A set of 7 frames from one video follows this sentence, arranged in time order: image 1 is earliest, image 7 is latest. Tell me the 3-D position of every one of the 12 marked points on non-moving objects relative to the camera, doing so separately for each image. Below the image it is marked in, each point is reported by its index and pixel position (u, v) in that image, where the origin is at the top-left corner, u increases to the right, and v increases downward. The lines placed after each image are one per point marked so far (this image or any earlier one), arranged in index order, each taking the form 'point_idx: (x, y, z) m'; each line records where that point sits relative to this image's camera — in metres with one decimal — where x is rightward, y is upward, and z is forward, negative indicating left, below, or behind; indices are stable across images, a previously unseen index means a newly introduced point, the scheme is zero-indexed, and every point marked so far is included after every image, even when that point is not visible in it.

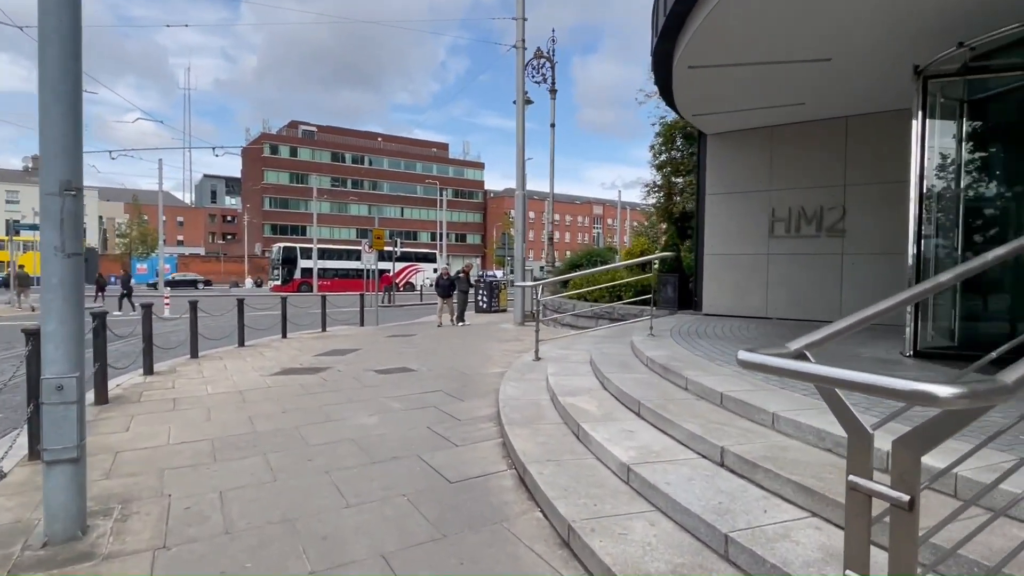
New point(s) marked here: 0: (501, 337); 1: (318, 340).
0: (-0.3, -1.0, +11.9) m
1: (-4.5, -1.2, +13.4) m
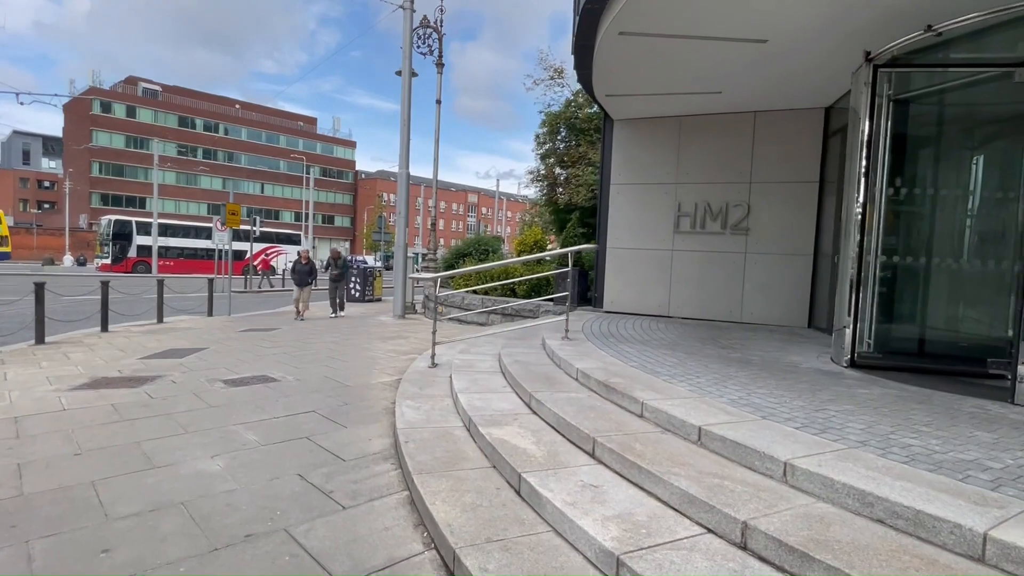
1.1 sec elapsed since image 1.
0: (-2.4, -0.8, +10.4) m
1: (-6.8, -0.9, +11.0) m
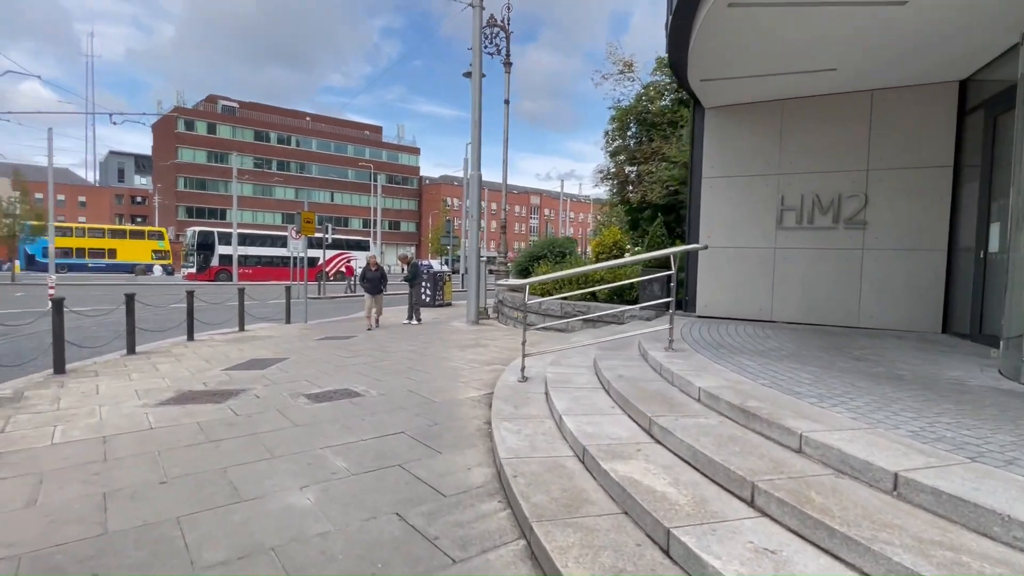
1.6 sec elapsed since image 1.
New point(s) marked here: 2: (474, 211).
0: (-0.9, -0.9, +10.0) m
1: (-5.3, -1.1, +11.1) m
2: (-0.9, +1.8, +13.9) m
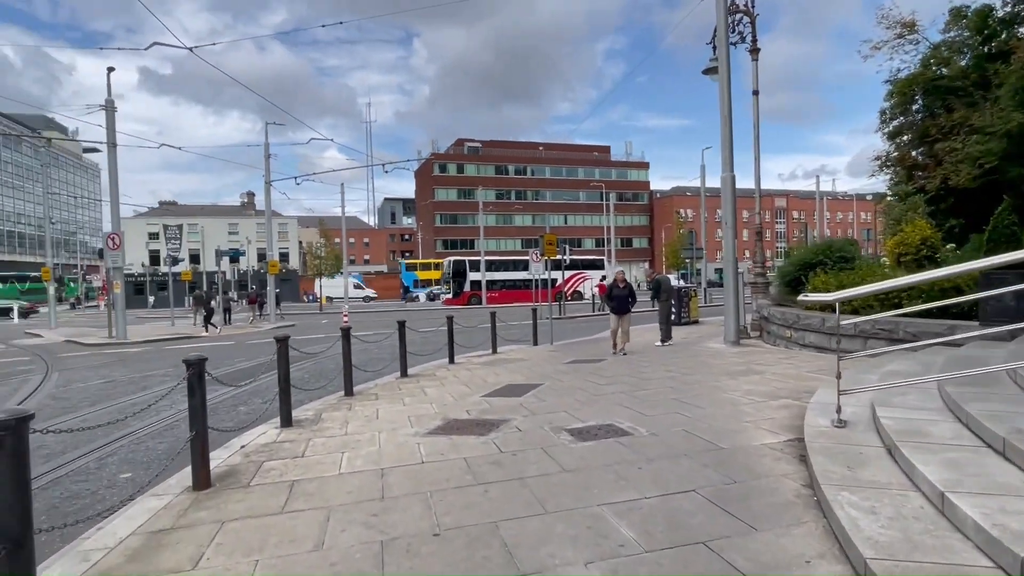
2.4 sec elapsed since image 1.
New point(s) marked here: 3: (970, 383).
0: (+3.2, -1.2, +8.7) m
1: (-0.5, -1.5, +11.4) m
2: (+4.6, +1.5, +12.4) m
3: (+3.8, -0.8, +4.8) m
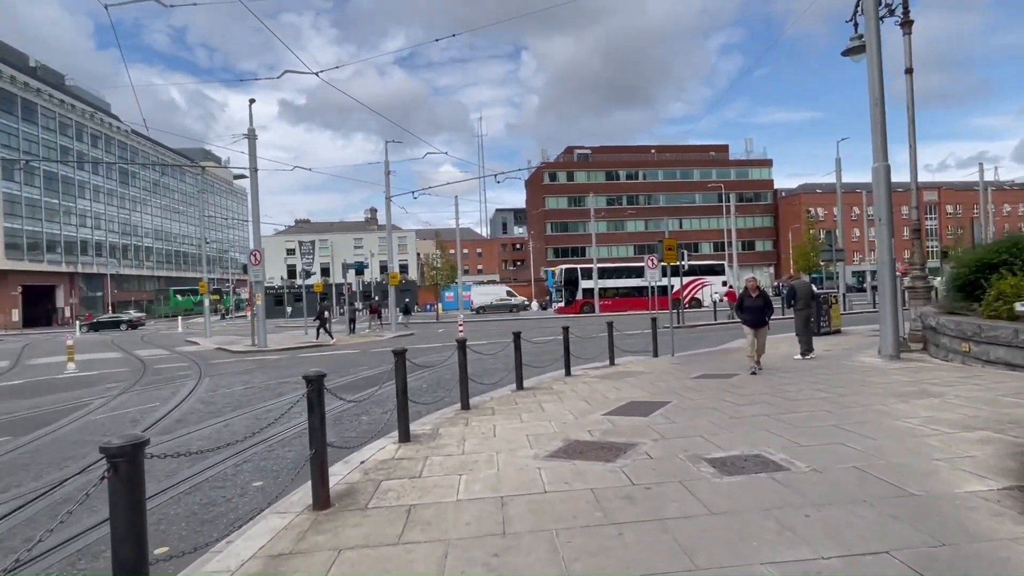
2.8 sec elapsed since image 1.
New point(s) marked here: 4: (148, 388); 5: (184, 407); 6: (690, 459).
0: (+4.8, -1.3, +7.4) m
1: (+1.8, -1.7, +10.8) m
2: (+6.9, +1.4, +10.8) m
3: (+4.7, -0.8, +3.5) m
4: (-9.4, -2.6, +14.9) m
5: (-6.6, -2.4, +11.7) m
6: (+1.5, -1.4, +4.9) m
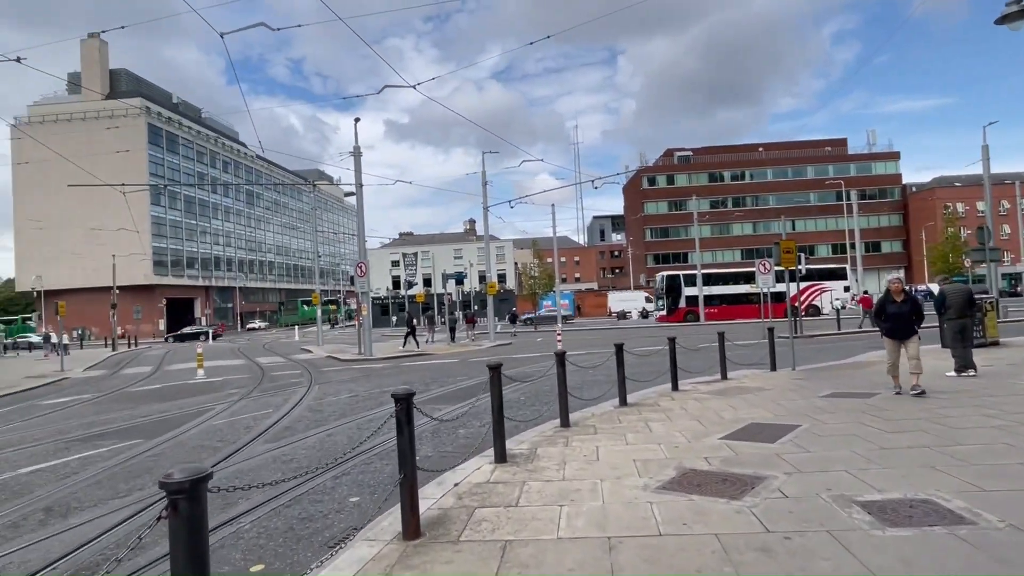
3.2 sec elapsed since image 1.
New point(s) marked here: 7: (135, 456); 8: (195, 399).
0: (+6.0, -1.3, +6.0) m
1: (+3.5, -1.8, +9.8) m
2: (+8.6, +1.3, +9.1) m
3: (+5.2, -0.8, +2.2) m
4: (-6.8, -2.9, +15.7) m
5: (-4.6, -2.7, +12.1) m
6: (+2.3, -1.5, +4.1) m
7: (-5.9, -2.6, +9.1) m
8: (-8.4, -2.9, +15.4) m
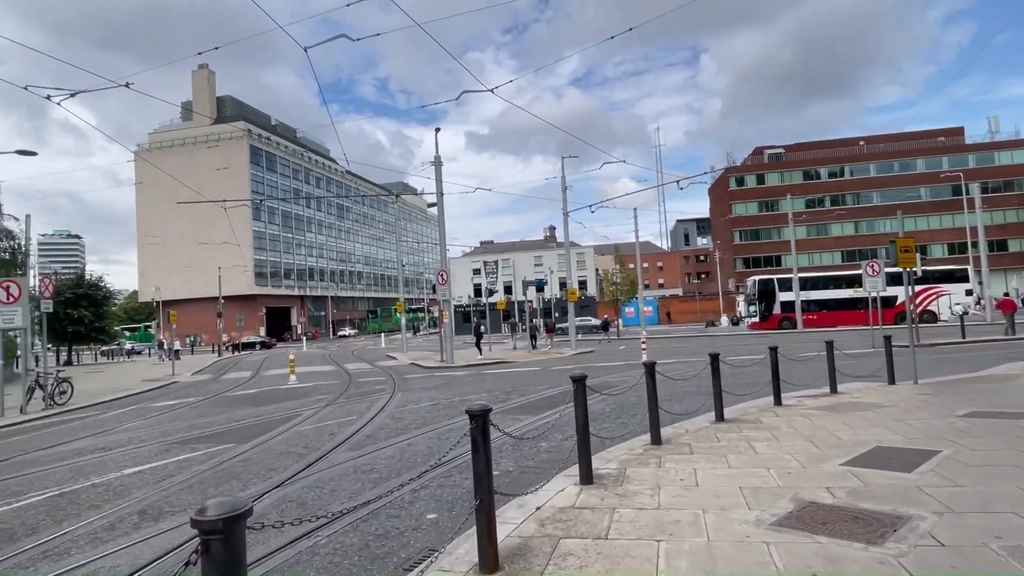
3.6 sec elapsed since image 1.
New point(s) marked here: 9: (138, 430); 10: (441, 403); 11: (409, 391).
0: (+6.7, -1.3, +4.7) m
1: (+4.8, -1.9, +8.7) m
2: (+9.7, +1.3, +7.3) m
3: (+5.4, -0.7, +1.0) m
4: (-4.5, -3.1, +16.0) m
5: (-2.9, -2.8, +12.2) m
6: (+2.8, -1.5, +3.3) m
7: (-4.6, -2.8, +9.3) m
8: (-6.2, -3.2, +15.9) m
9: (-8.3, -3.2, +12.9) m
10: (-1.8, -2.9, +14.6) m
11: (-3.2, -3.2, +17.9) m
